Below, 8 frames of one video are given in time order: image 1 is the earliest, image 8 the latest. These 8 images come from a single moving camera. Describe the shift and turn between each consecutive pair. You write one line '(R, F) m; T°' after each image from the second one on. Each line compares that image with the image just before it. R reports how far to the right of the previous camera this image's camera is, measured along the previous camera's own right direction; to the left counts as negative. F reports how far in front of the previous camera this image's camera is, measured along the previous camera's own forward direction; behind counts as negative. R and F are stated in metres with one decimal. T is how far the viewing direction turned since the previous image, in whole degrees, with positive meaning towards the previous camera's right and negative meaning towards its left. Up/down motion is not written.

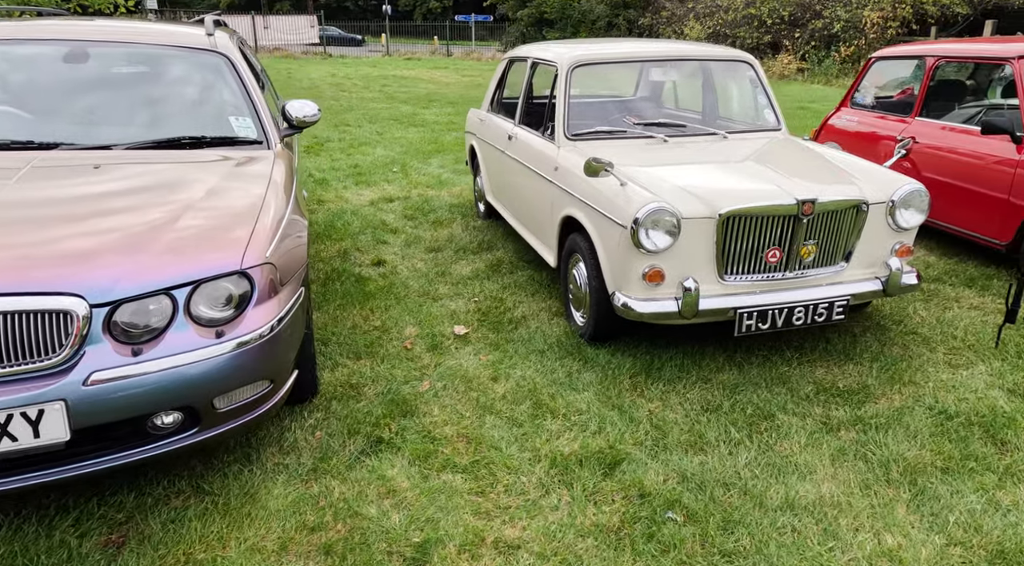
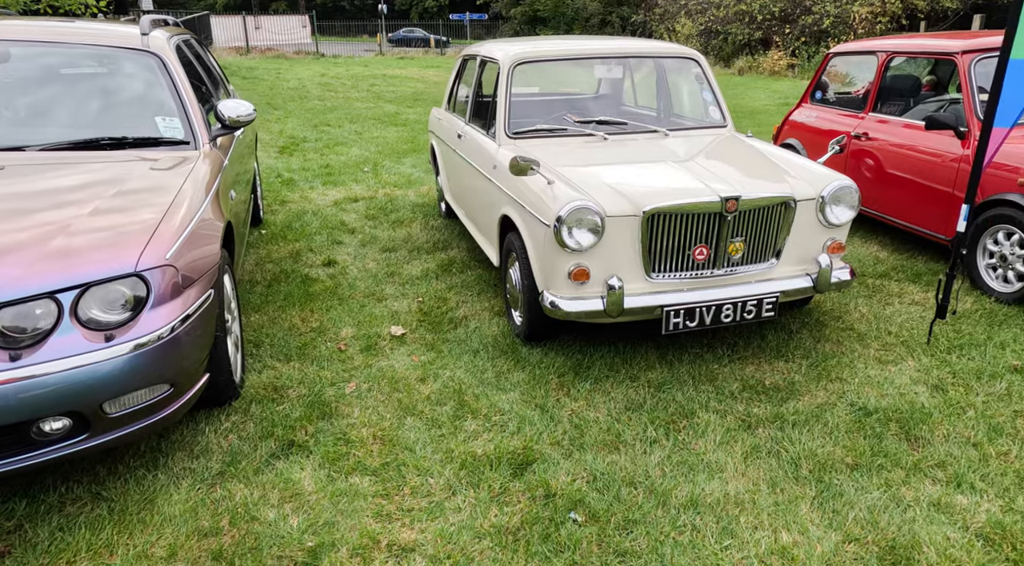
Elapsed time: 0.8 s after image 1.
(+0.3, 0.0) m; 0°
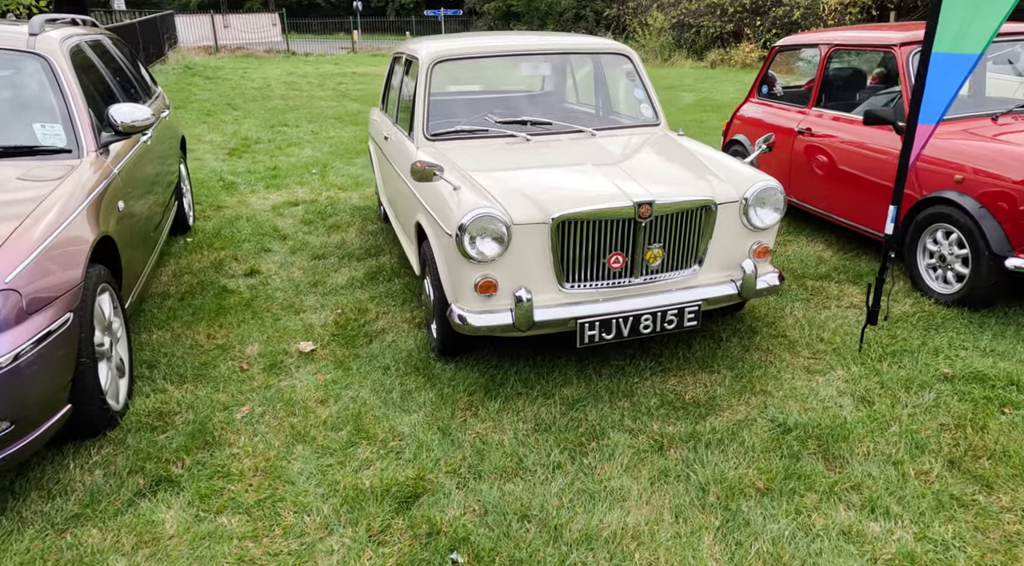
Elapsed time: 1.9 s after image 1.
(+0.3, +0.2) m; +2°
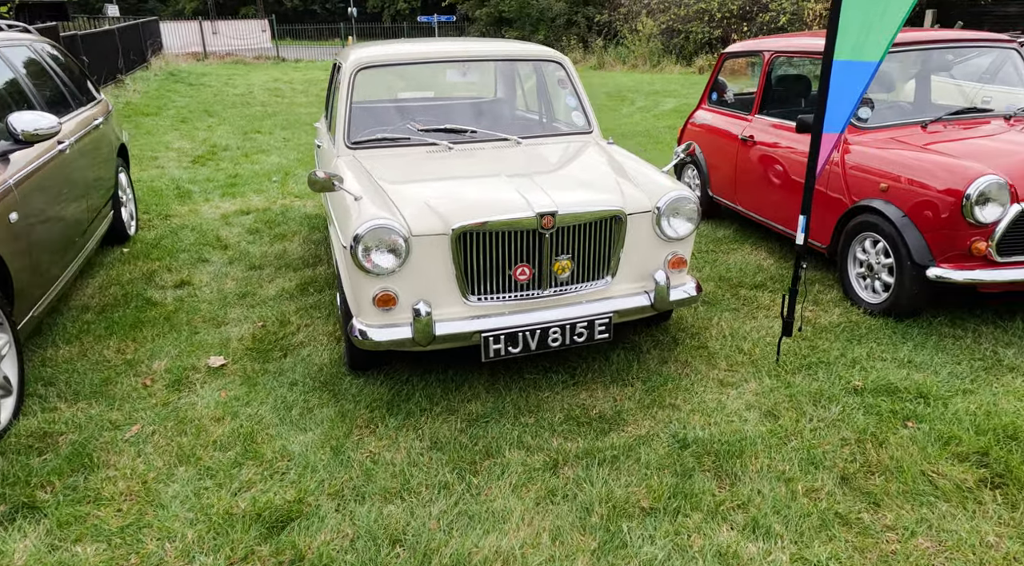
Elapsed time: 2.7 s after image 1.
(+0.4, +0.1) m; +1°
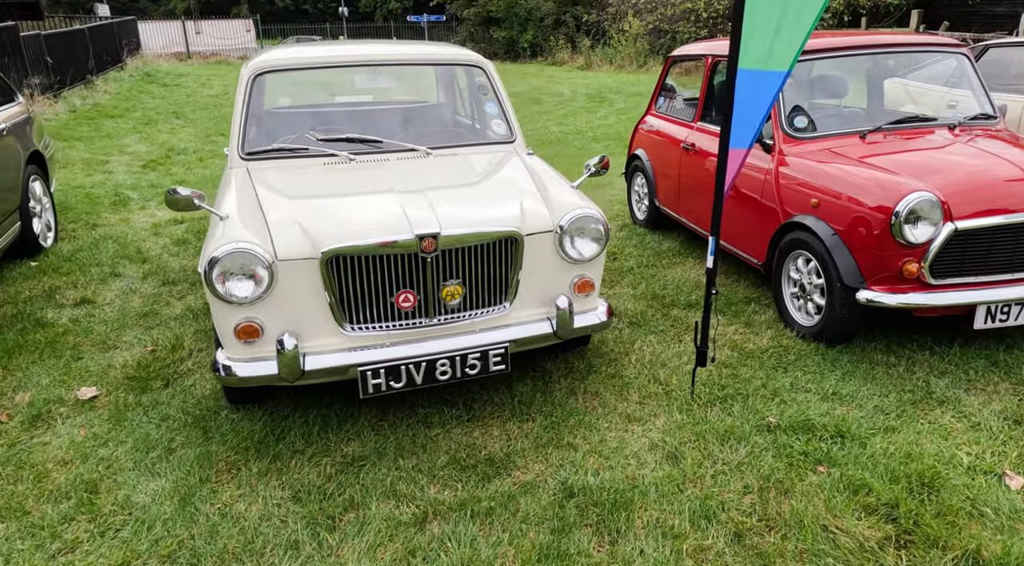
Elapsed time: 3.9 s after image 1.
(+0.4, +0.3) m; +1°
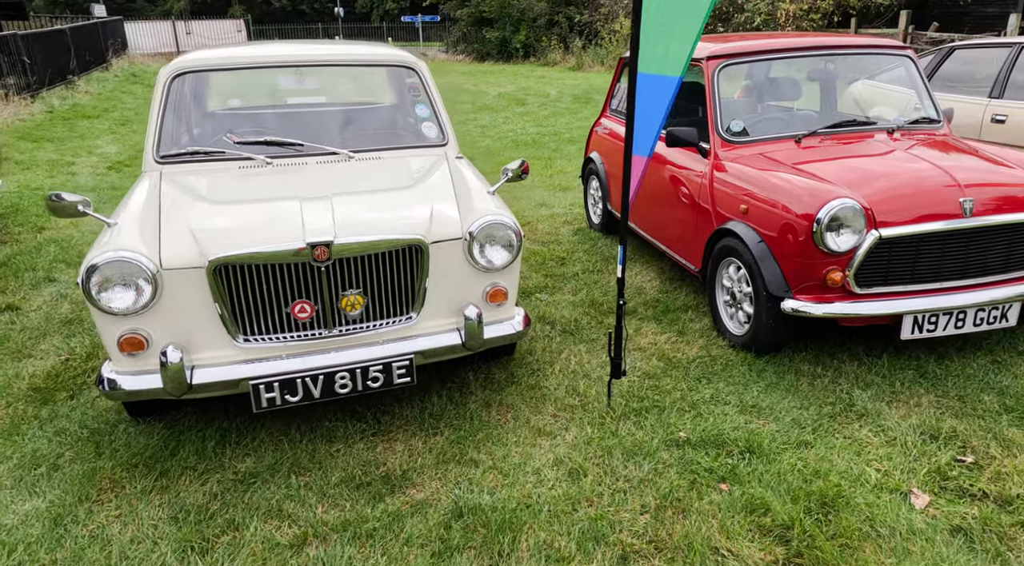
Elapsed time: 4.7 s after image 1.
(+0.4, +0.1) m; 0°
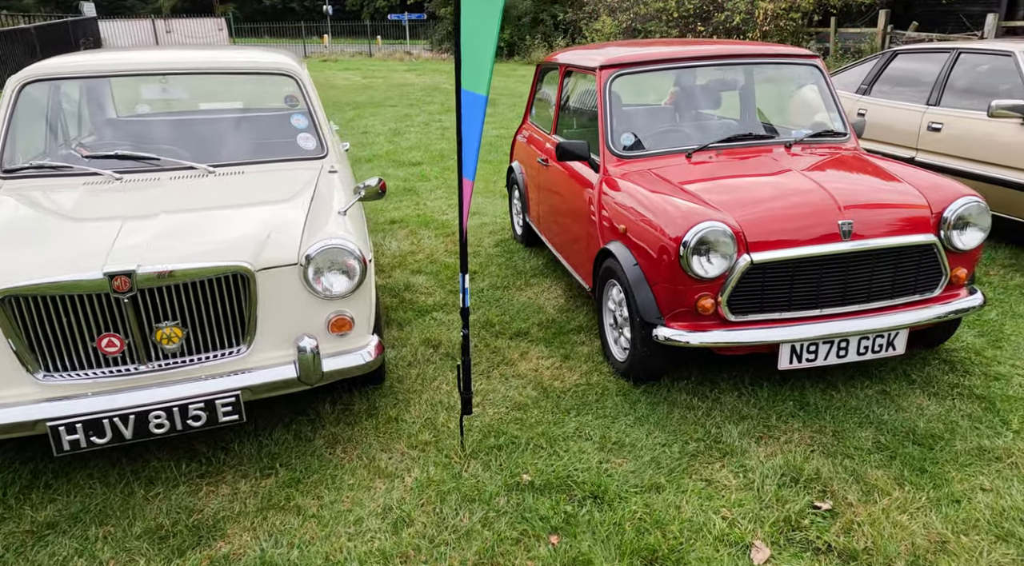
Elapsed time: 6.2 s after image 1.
(+0.6, +0.2) m; +1°
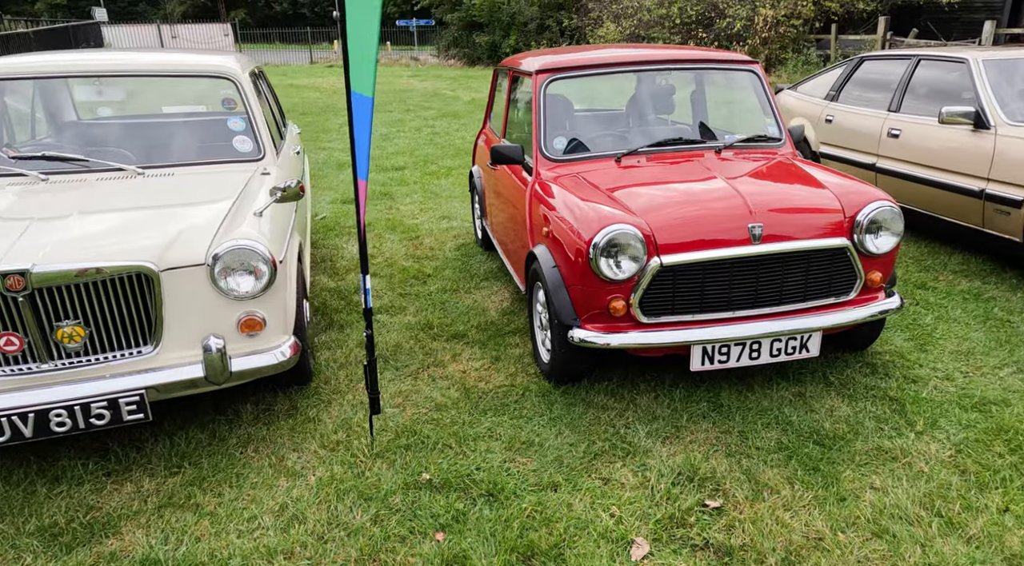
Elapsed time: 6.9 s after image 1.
(+0.4, 0.0) m; 0°
